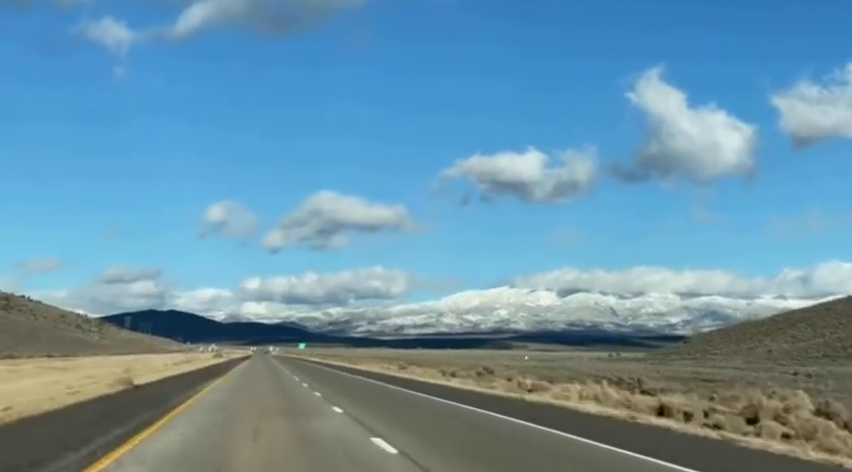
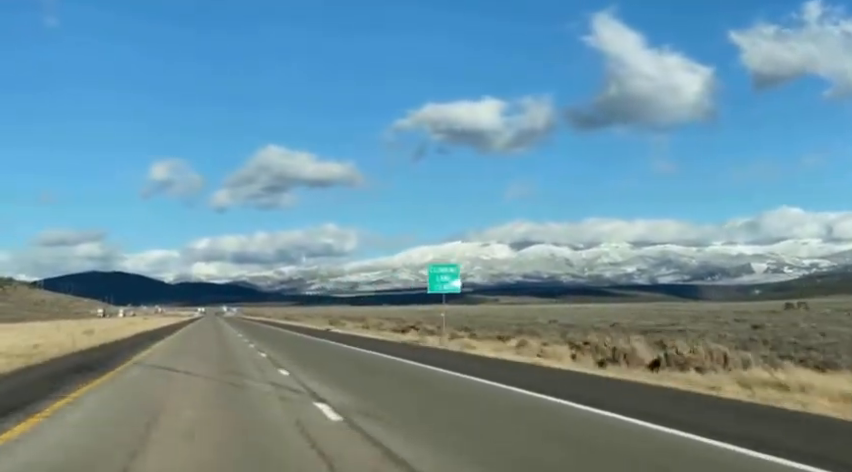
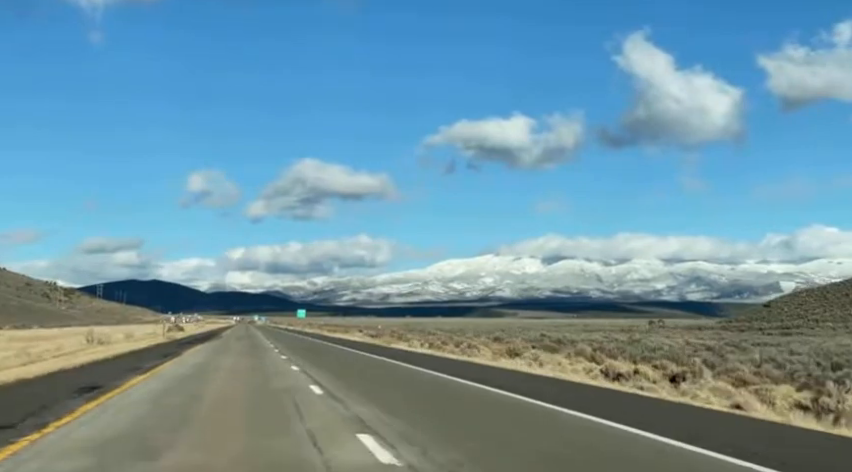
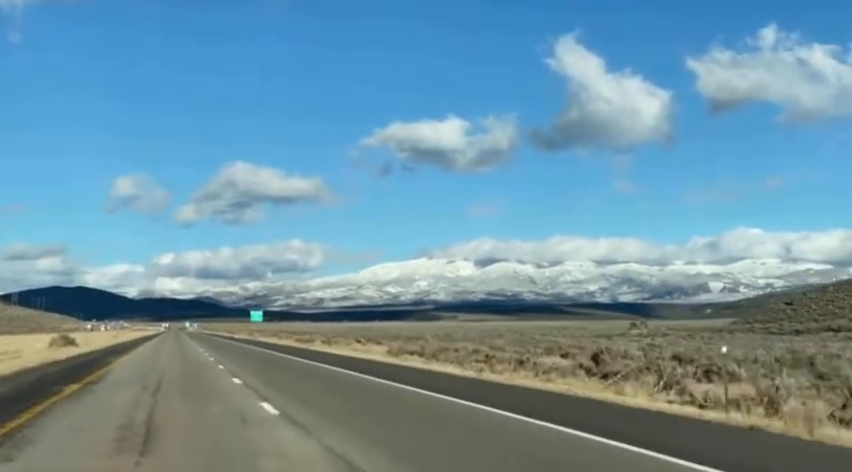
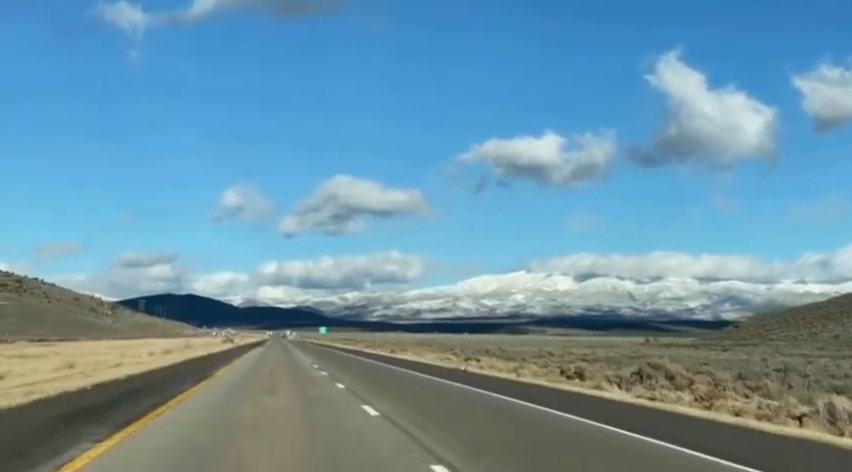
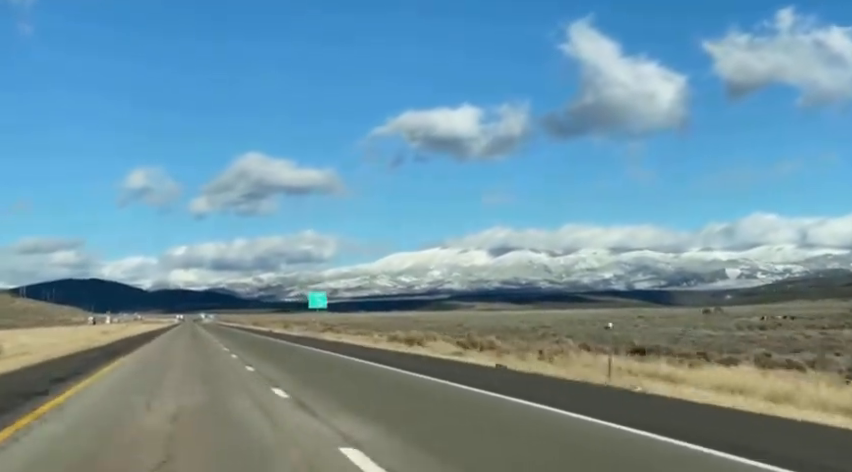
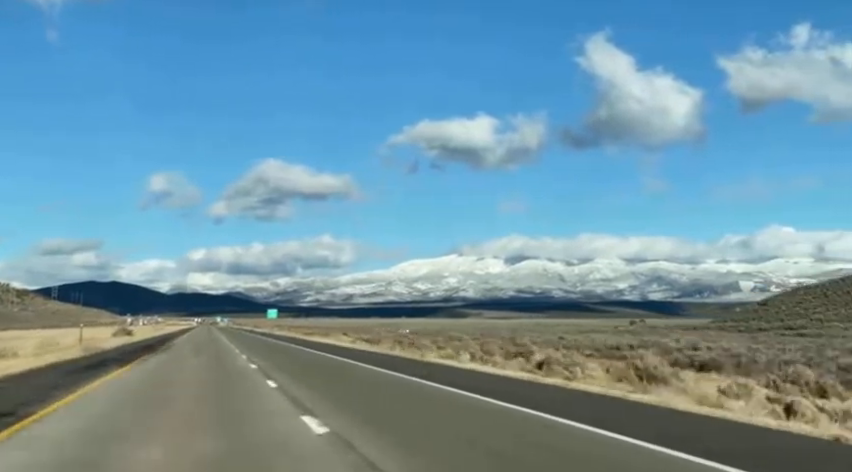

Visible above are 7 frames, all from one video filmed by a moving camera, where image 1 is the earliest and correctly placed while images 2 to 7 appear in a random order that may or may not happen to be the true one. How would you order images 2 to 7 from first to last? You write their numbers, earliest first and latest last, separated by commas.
5, 3, 7, 4, 6, 2
